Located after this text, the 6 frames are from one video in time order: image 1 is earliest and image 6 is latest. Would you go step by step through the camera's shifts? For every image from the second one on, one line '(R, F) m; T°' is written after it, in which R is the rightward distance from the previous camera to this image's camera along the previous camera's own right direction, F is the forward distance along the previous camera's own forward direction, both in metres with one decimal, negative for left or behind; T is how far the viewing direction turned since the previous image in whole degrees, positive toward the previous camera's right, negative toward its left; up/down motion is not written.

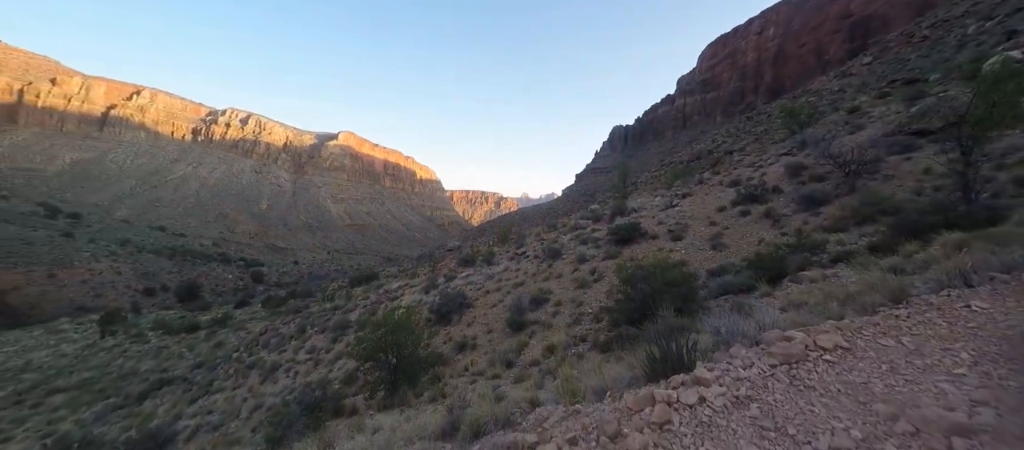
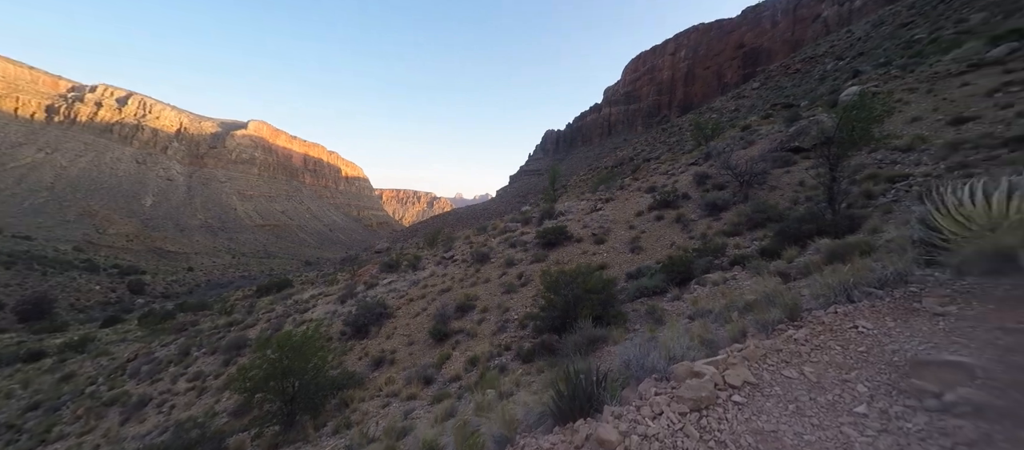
(+0.3, +0.4) m; +10°
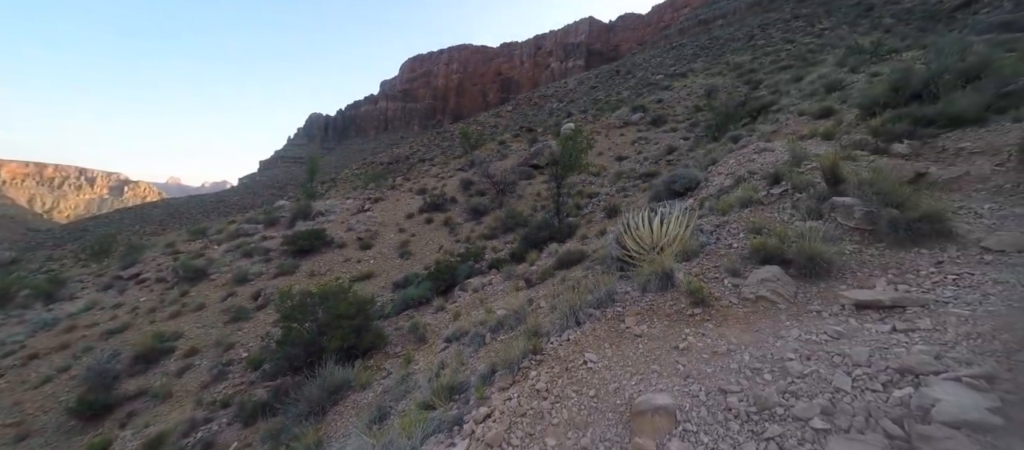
(+0.5, +0.7) m; +34°
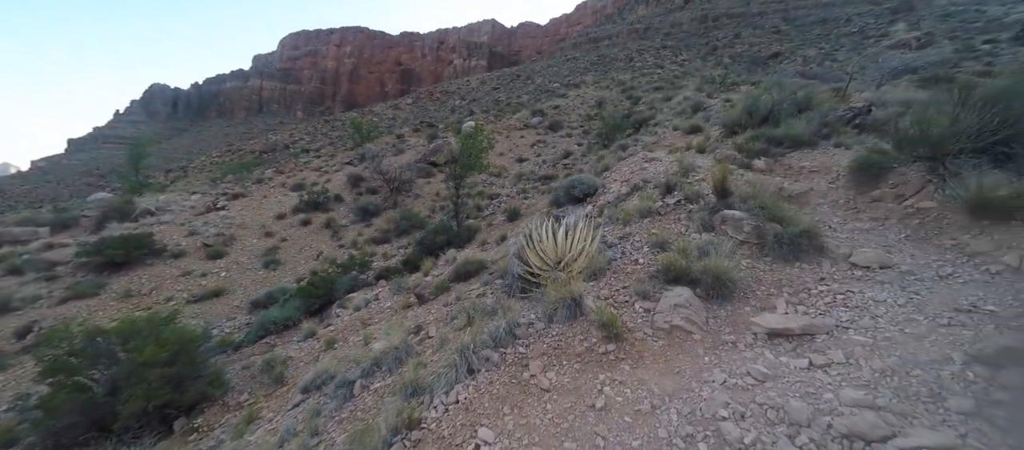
(+0.2, +0.8) m; +15°
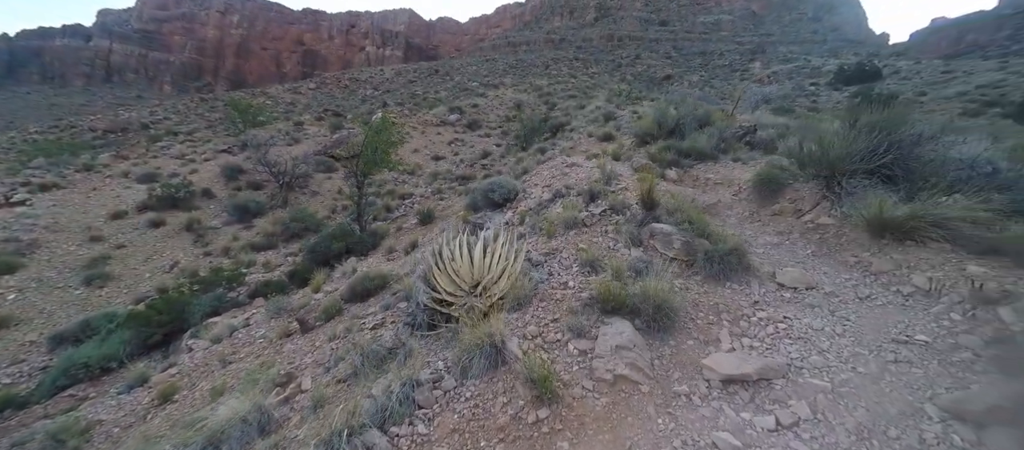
(+0.1, +0.7) m; +13°
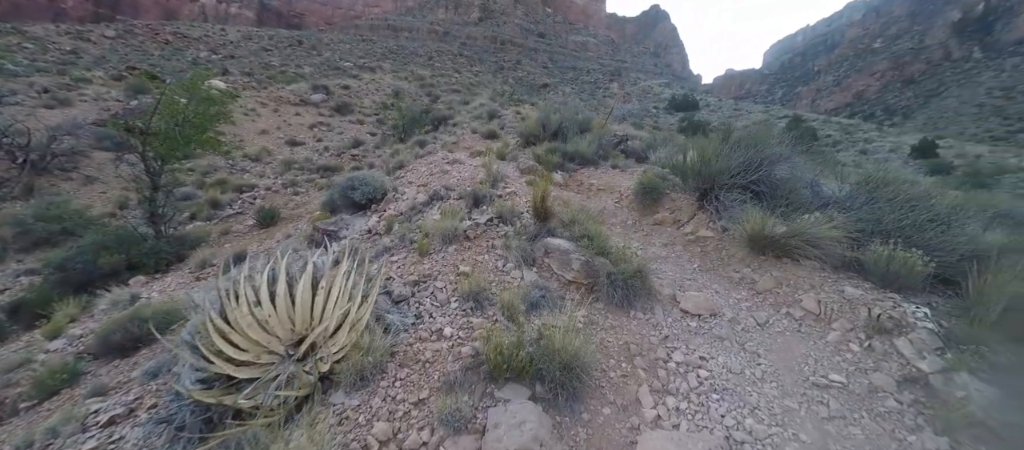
(+0.2, +1.0) m; +18°
